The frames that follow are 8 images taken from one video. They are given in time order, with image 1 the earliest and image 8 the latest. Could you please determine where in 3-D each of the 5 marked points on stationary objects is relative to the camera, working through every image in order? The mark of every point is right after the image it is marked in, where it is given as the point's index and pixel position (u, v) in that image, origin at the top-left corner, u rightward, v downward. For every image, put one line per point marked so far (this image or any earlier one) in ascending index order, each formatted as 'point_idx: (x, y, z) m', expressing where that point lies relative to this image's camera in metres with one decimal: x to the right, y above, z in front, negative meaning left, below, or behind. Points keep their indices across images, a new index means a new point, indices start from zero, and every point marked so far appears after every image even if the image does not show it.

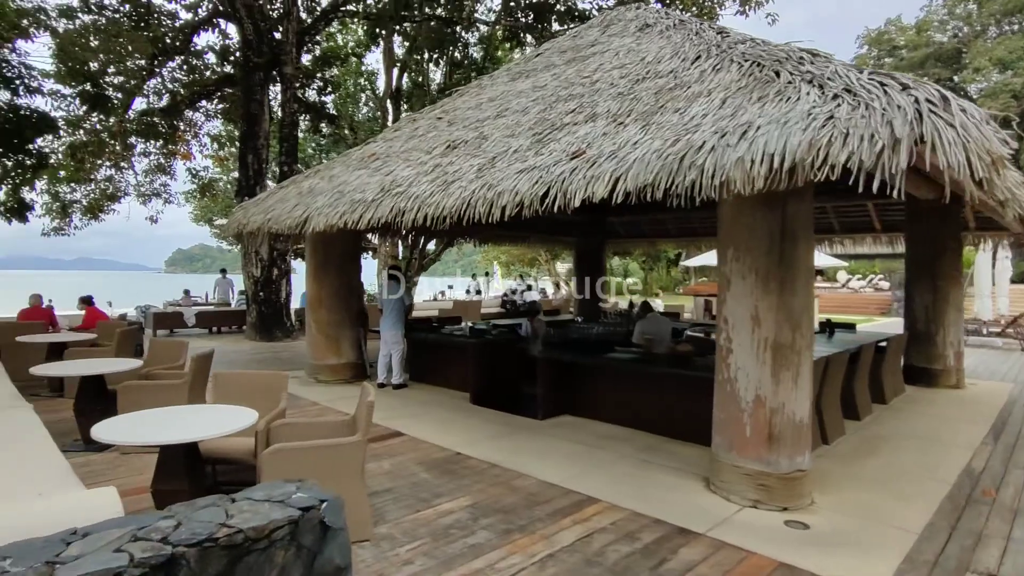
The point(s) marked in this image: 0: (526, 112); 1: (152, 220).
0: (+0.1, +1.4, +4.8) m
1: (-8.0, +1.5, +13.3) m
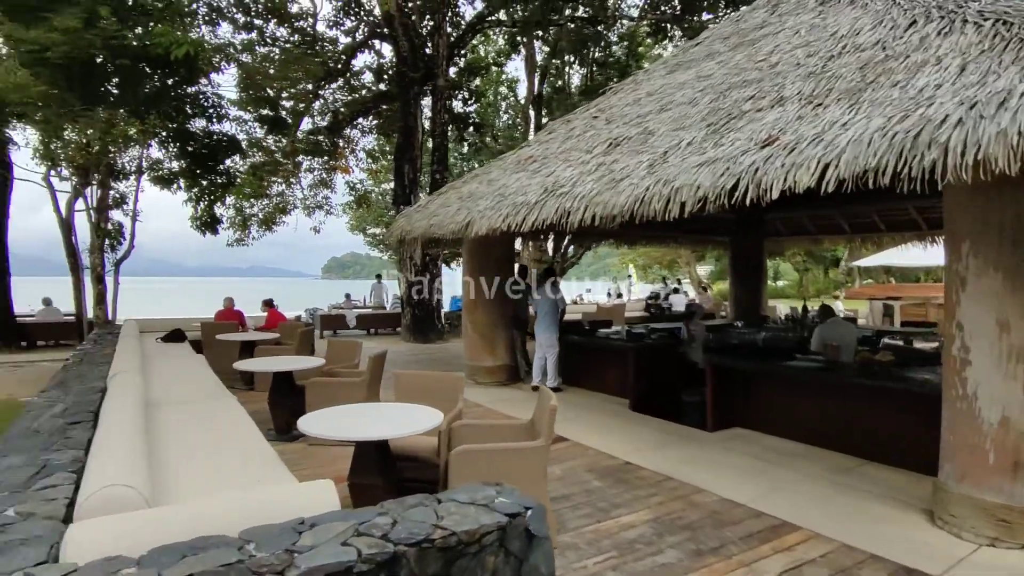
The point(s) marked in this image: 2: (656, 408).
0: (+1.4, +1.4, +4.6) m
1: (-4.7, +1.4, +14.5) m
2: (+1.3, -1.1, +5.4) m
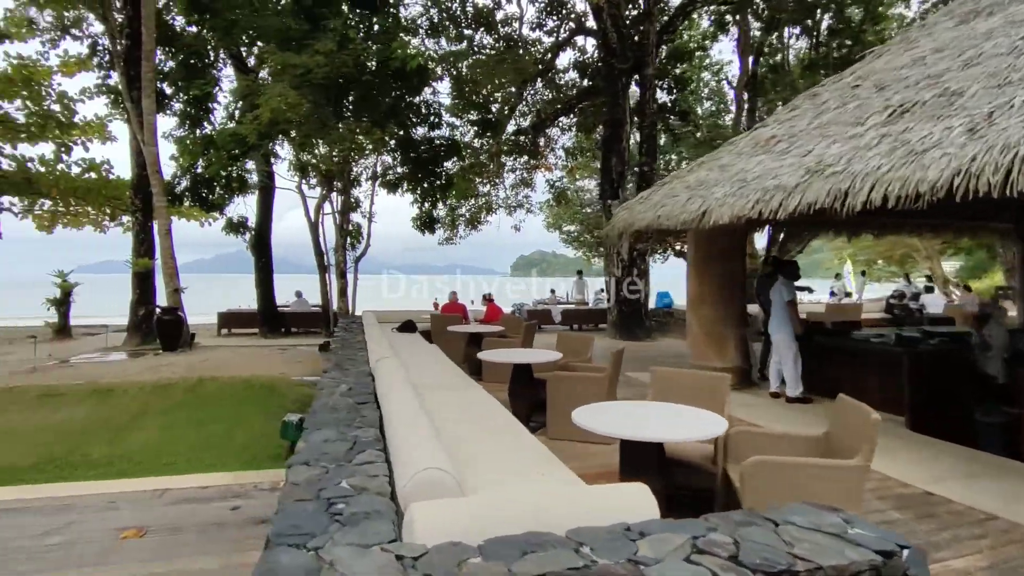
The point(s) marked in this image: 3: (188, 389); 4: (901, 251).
0: (+3.1, +1.4, +3.7) m
1: (+0.1, +1.5, +15.0) m
2: (+3.2, -1.1, +4.5) m
3: (-3.2, -1.0, +6.0) m
4: (+11.0, +1.0, +17.0) m
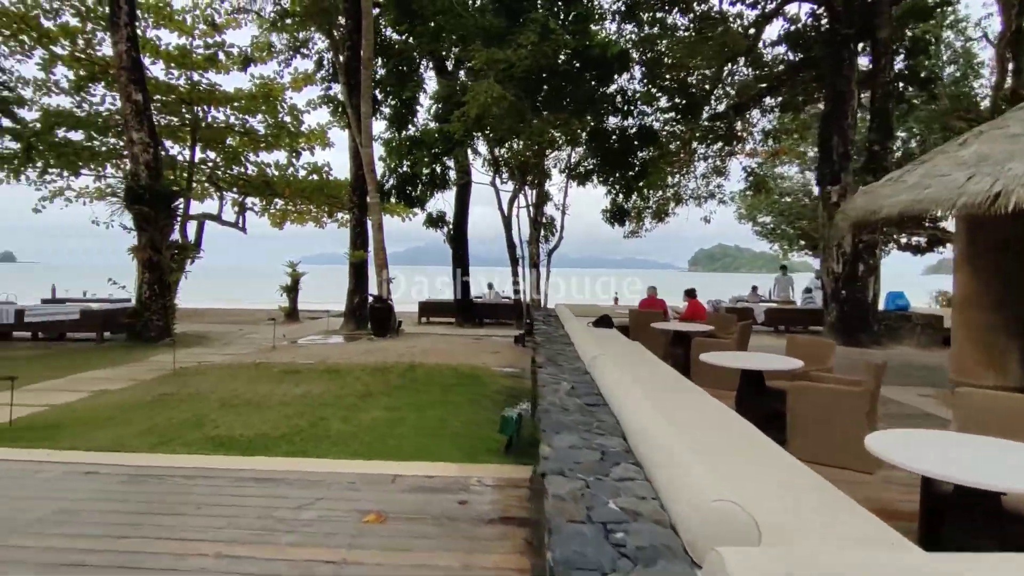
0: (+4.3, +1.4, +2.3) m
1: (+4.6, +1.6, +14.0) m
2: (+4.7, -1.1, +3.2) m
3: (-1.2, -0.9, +6.3) m
4: (+15.6, +0.9, +13.0) m
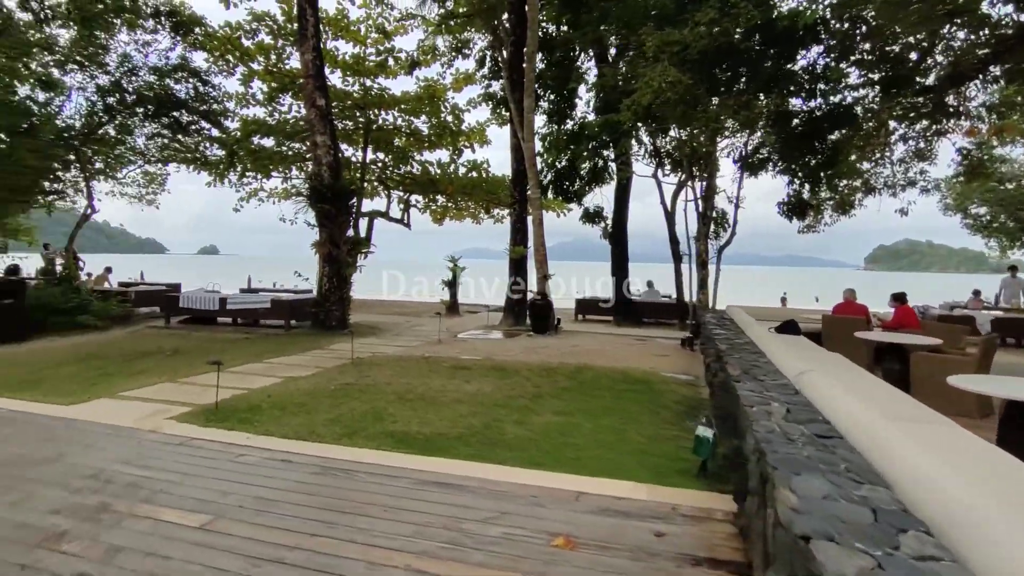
0: (+5.0, +1.3, +0.9) m
1: (+8.0, +1.5, +12.2) m
2: (+5.5, -1.2, +1.6) m
3: (+0.6, -0.9, +6.0) m
4: (+18.5, +0.6, +8.6) m
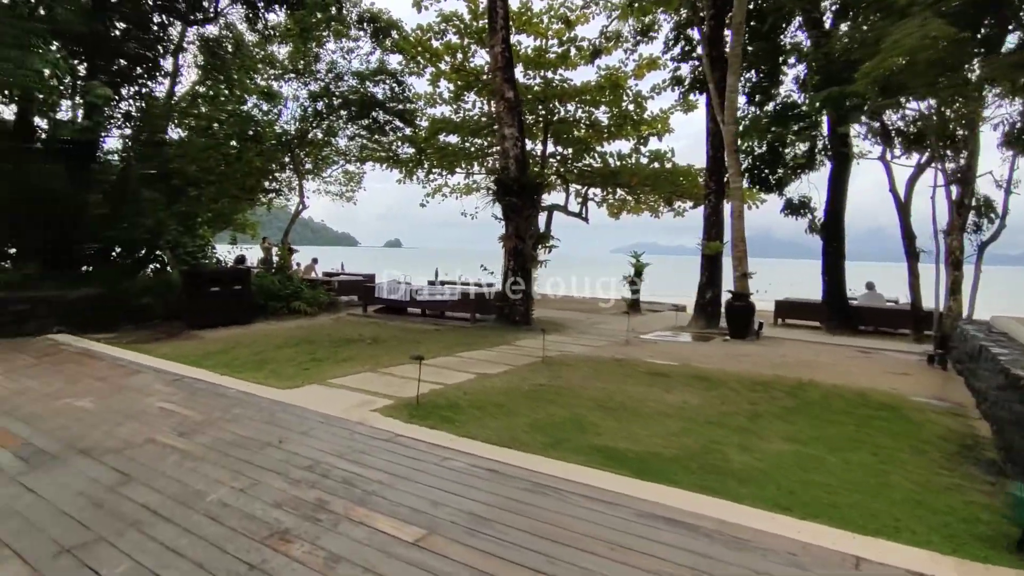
0: (+5.3, +1.1, -1.0) m
1: (+11.2, +1.3, +9.1) m
2: (+5.9, -1.4, -0.4) m
3: (+2.4, -0.9, +5.2) m
4: (+20.4, +0.1, +2.9) m
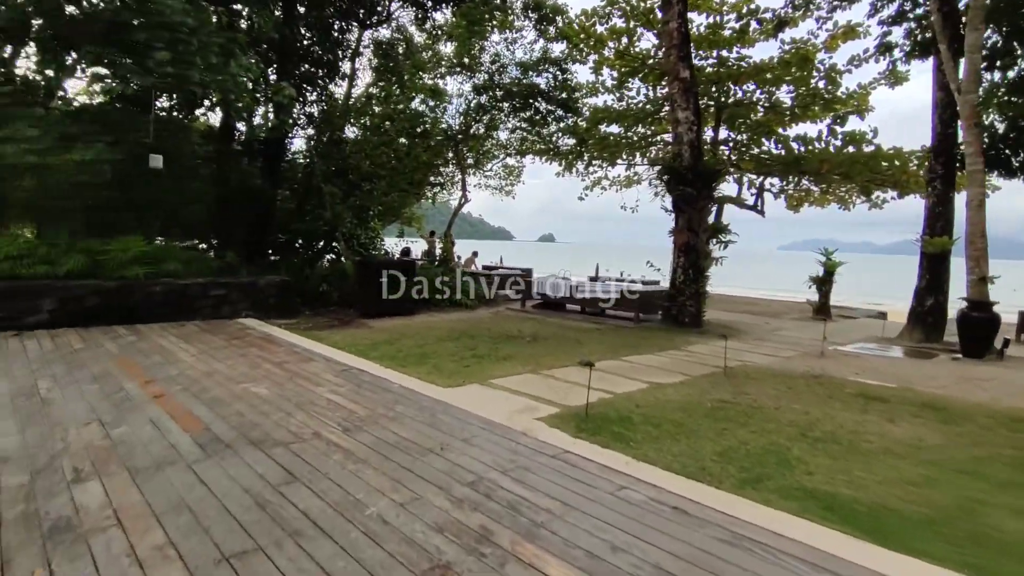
0: (+5.1, +0.9, -2.8) m
1: (+13.3, +1.0, +5.5) m
2: (+5.7, -1.6, -2.3) m
3: (+3.6, -1.0, +3.9) m
4: (+20.5, -0.5, -2.7) m
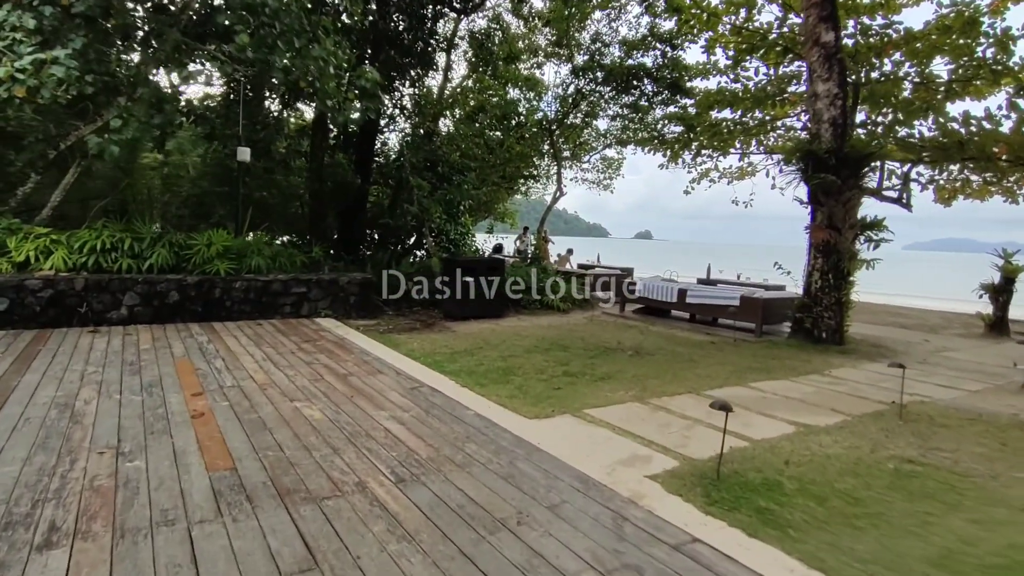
0: (+4.5, +0.8, -4.5) m
1: (+13.9, +0.7, +2.5) m
2: (+5.2, -1.8, -4.1) m
3: (+4.1, -1.1, +2.4) m
4: (+19.8, -0.9, -6.8) m
